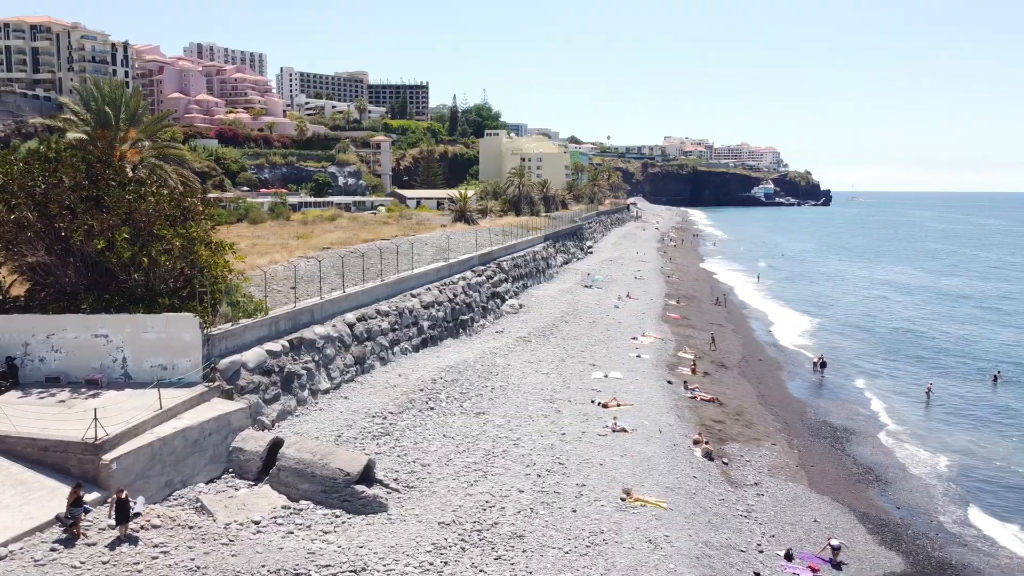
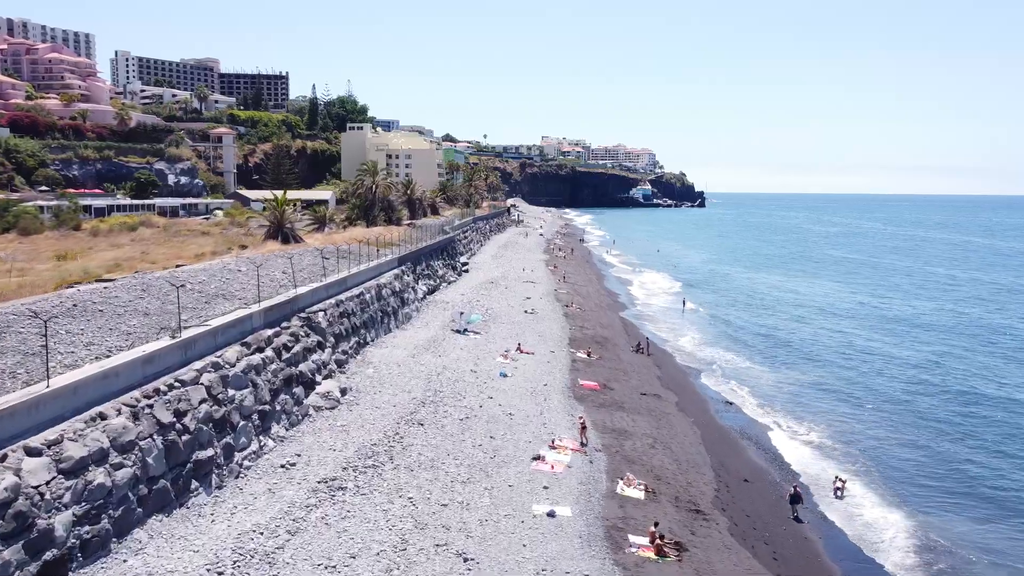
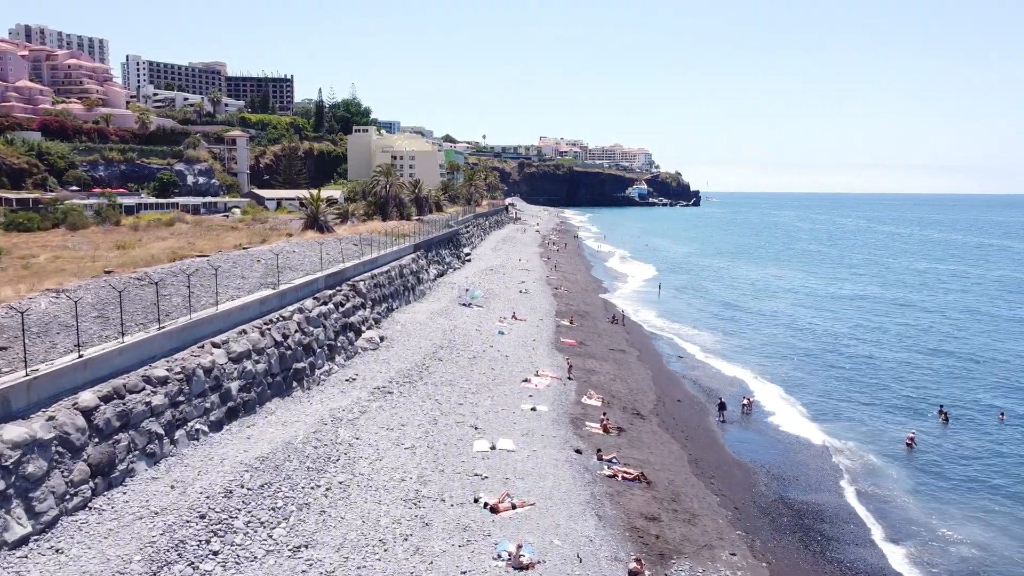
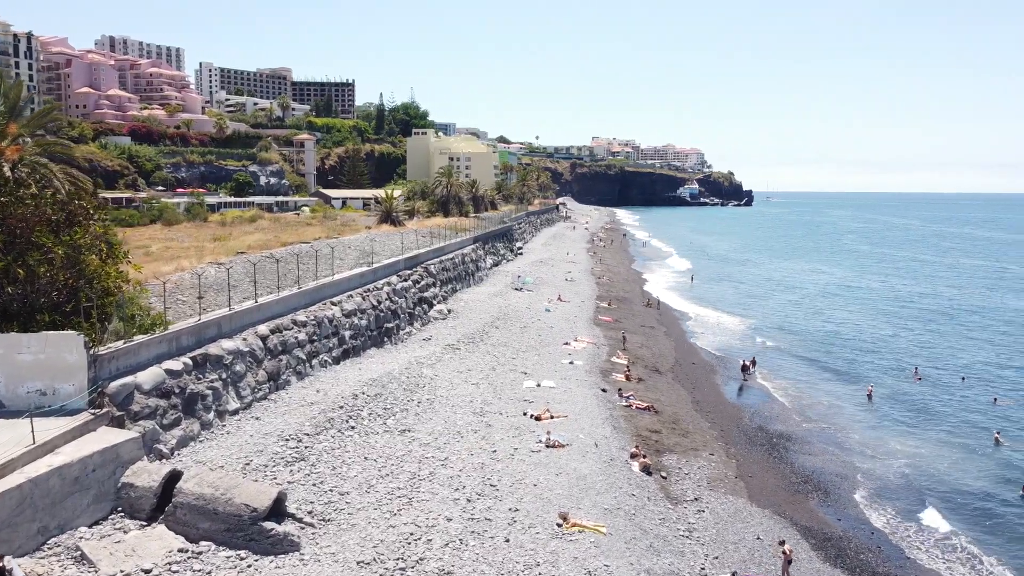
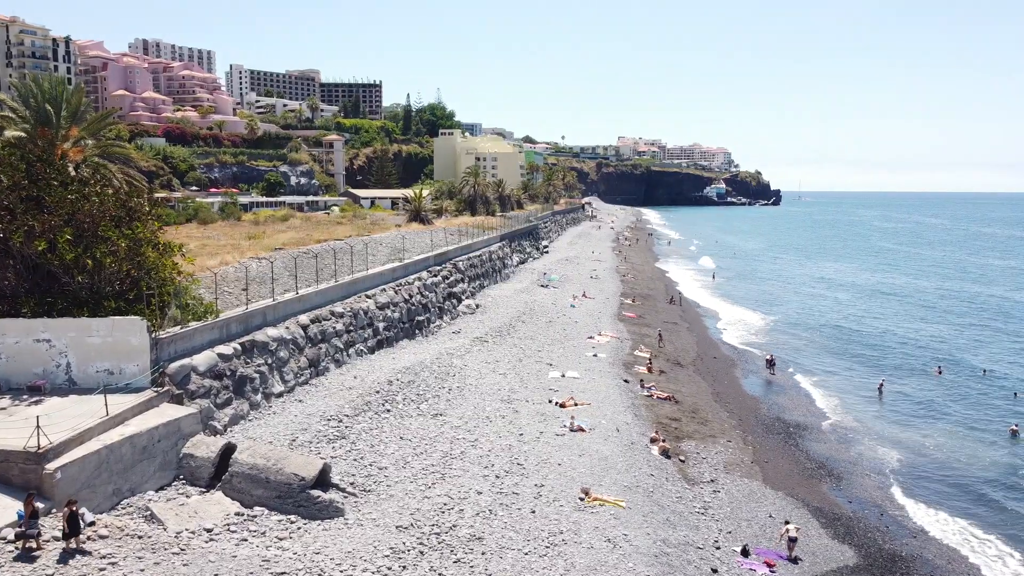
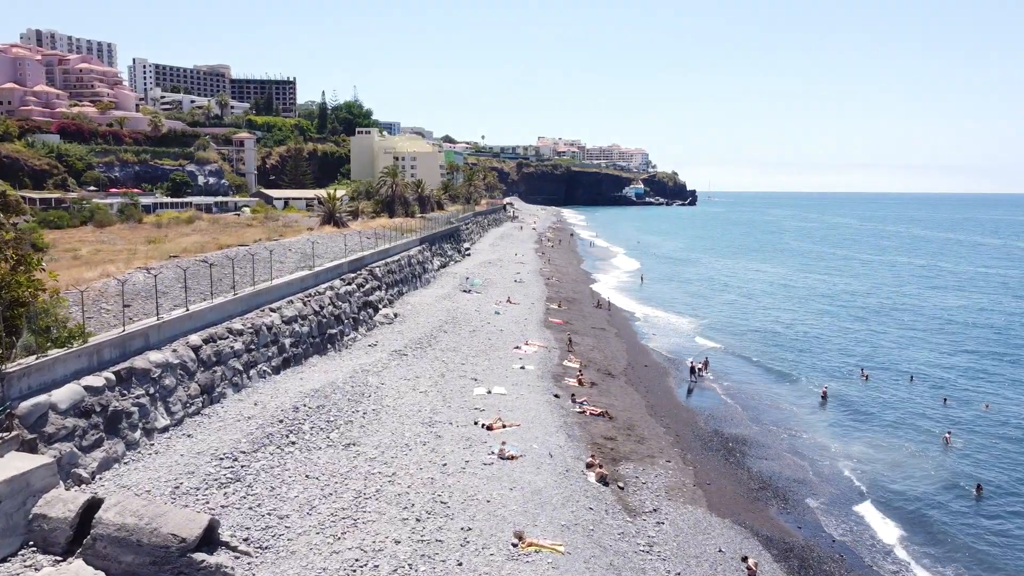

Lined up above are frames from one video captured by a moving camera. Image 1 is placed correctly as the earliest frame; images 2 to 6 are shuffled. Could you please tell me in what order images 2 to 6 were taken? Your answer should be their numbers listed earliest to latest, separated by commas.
5, 4, 6, 3, 2
